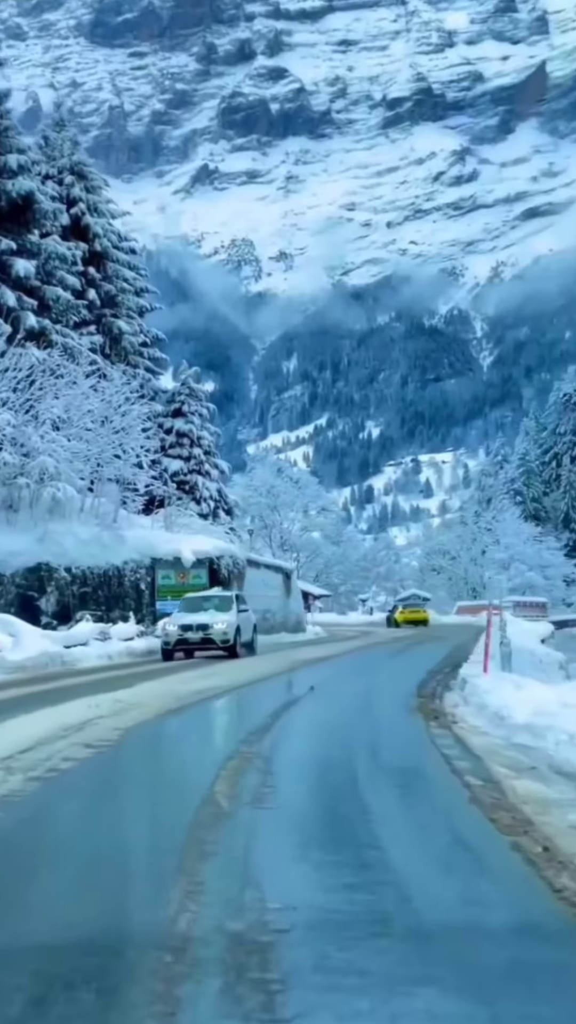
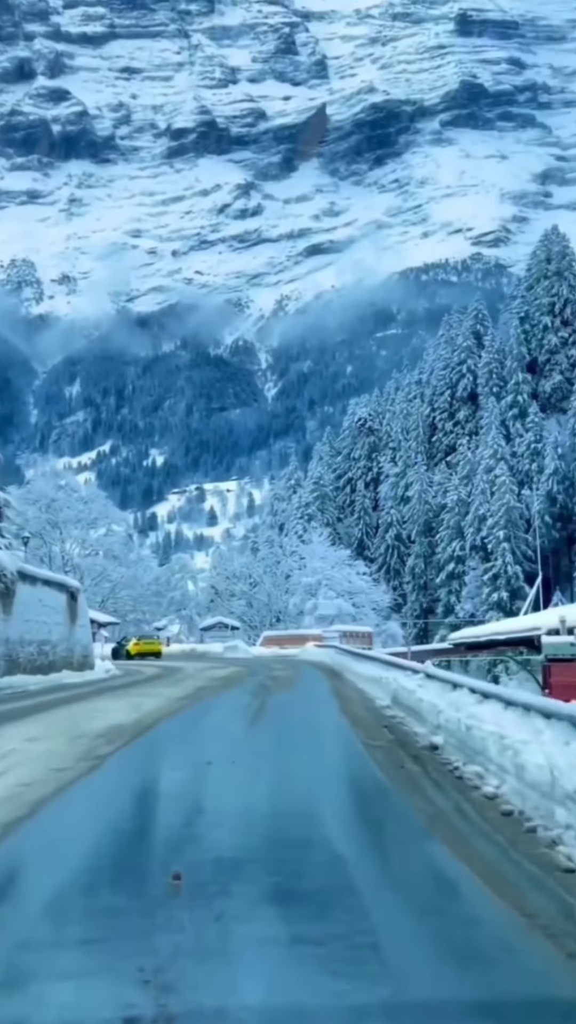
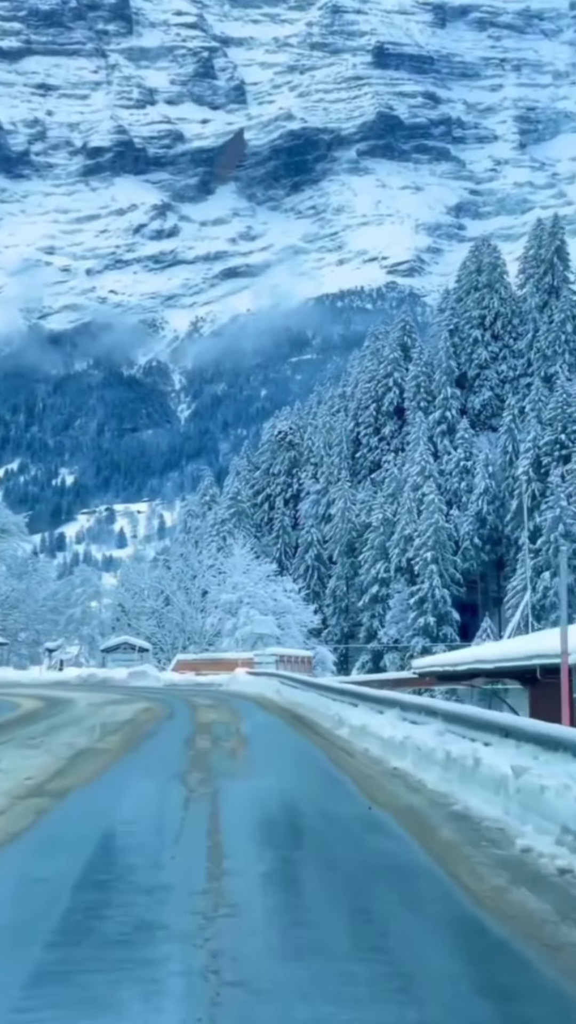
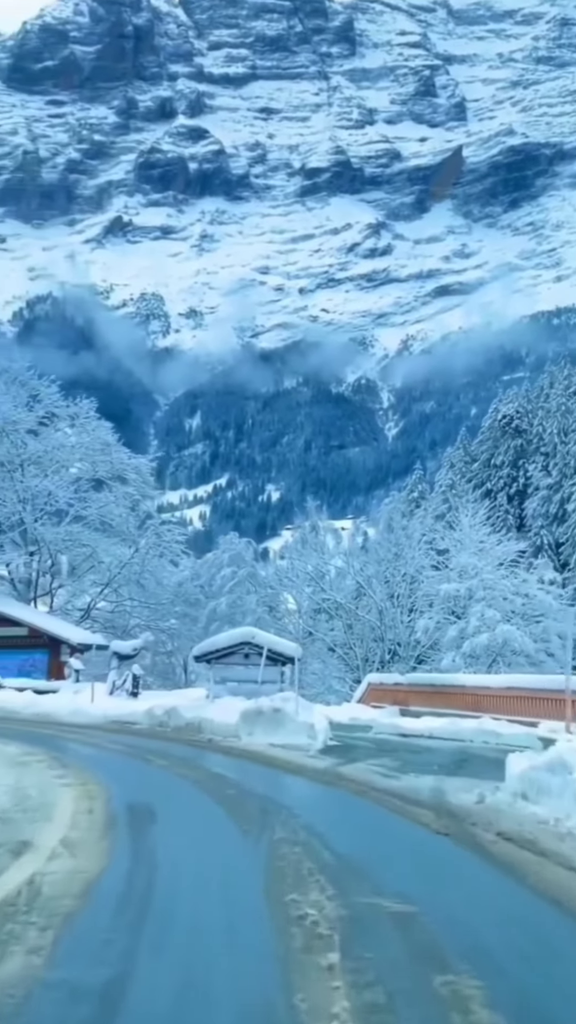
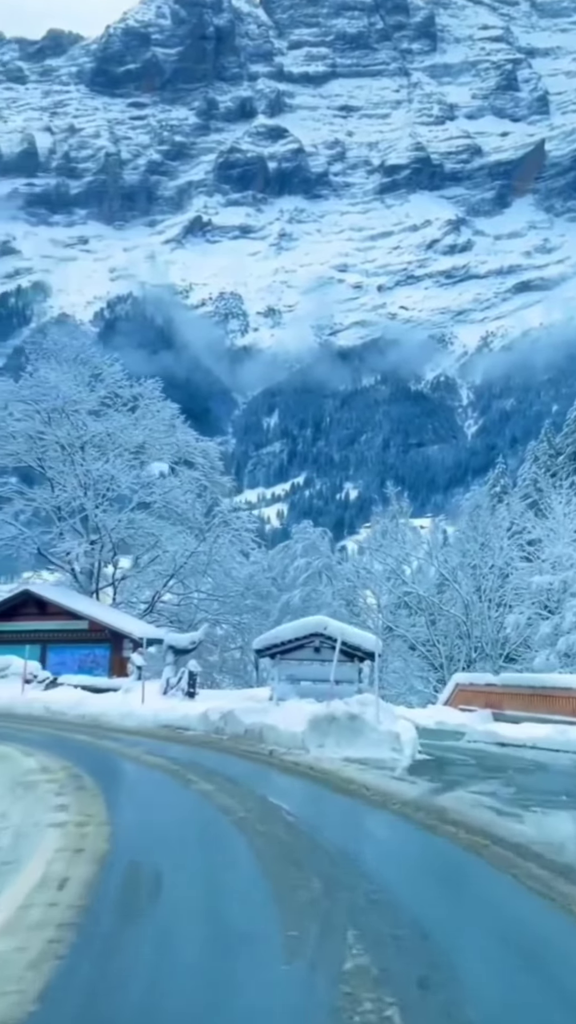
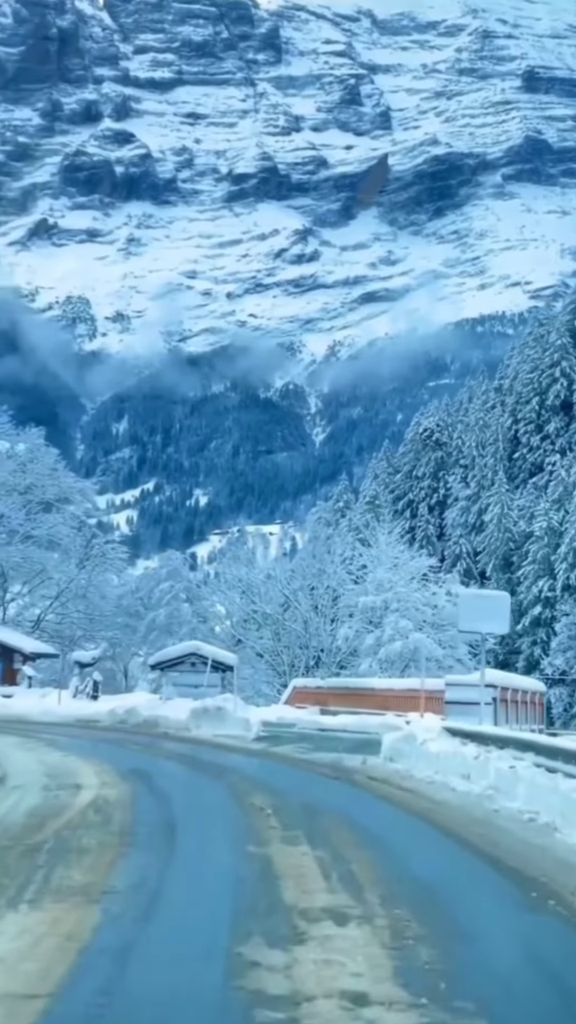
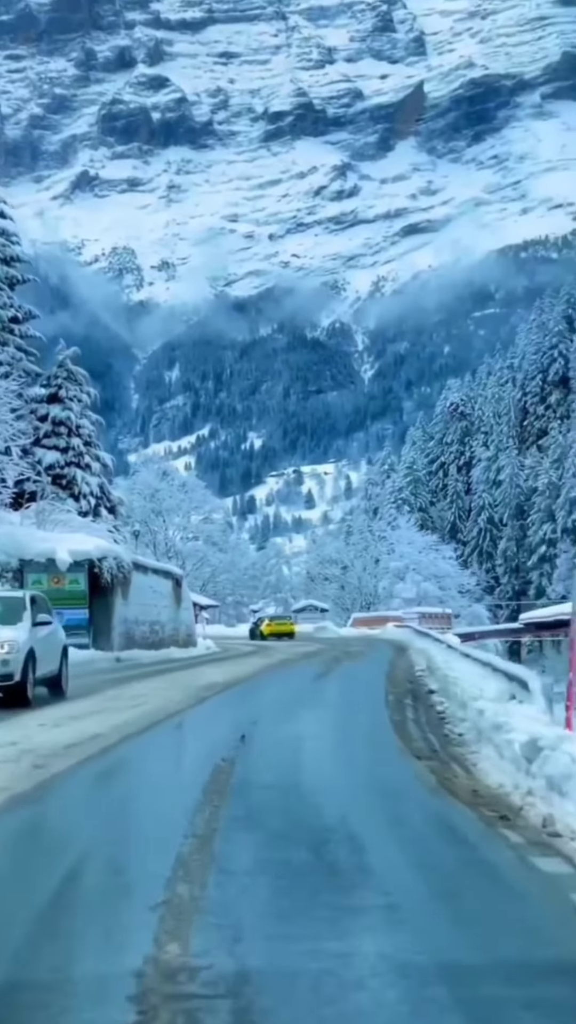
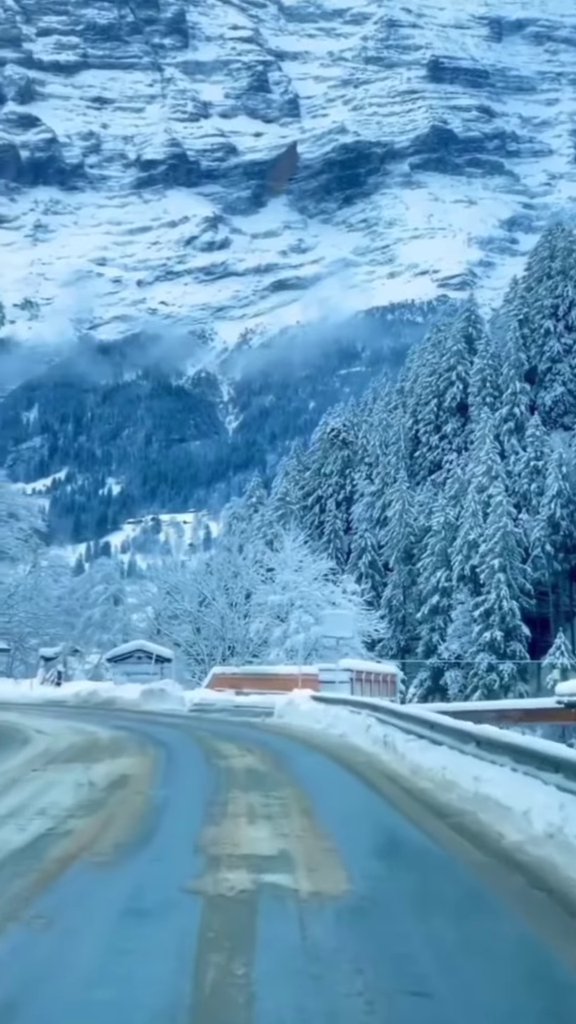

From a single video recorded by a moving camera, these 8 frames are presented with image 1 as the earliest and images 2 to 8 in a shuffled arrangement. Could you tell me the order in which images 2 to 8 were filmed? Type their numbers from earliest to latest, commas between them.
7, 2, 3, 8, 6, 4, 5
